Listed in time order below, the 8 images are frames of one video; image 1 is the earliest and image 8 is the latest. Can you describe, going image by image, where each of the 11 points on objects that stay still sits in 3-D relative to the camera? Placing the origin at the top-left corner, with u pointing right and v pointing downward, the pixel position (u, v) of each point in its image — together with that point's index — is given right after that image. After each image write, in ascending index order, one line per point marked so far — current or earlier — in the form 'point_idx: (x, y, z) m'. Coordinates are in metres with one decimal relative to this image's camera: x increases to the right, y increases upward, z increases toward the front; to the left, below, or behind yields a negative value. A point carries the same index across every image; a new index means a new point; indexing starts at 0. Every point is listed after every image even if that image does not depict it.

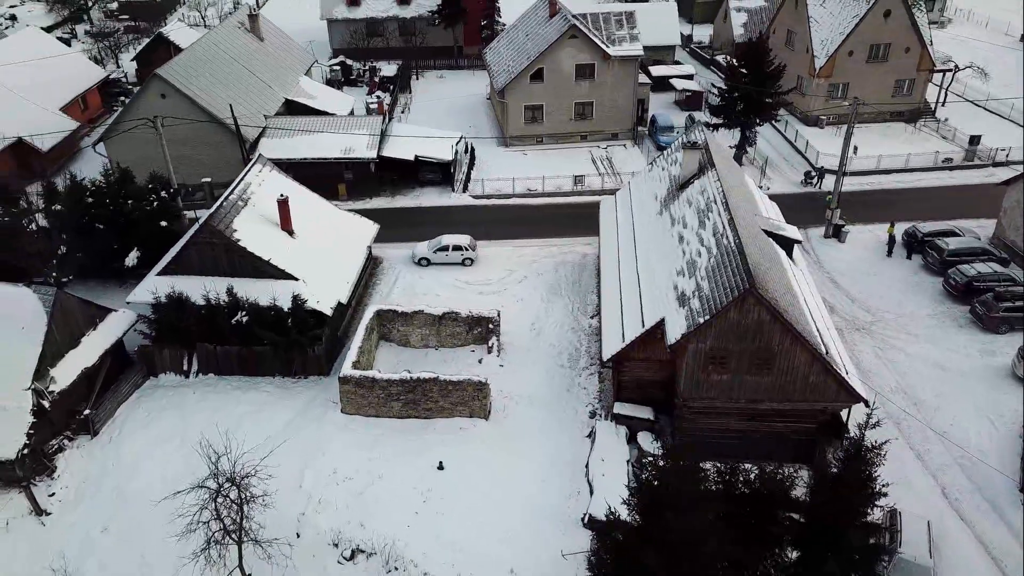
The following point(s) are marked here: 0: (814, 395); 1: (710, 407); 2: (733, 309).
0: (+7.2, -2.6, +19.4) m
1: (+4.9, -2.9, +19.9) m
2: (+5.0, -0.5, +18.3) m
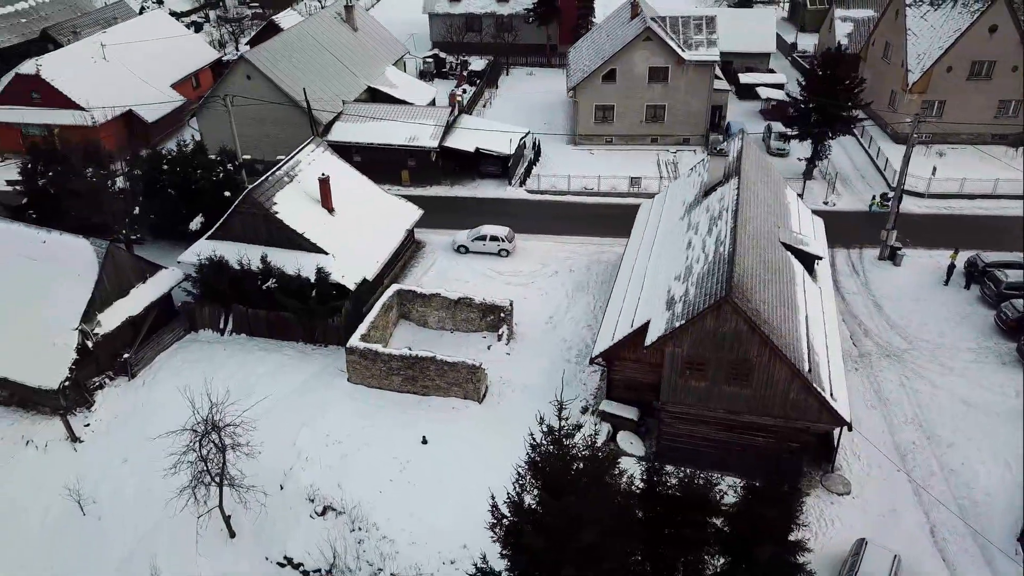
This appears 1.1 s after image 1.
0: (+6.6, -2.9, +18.9) m
1: (+4.3, -3.1, +19.8) m
2: (+4.5, -0.6, +18.2) m
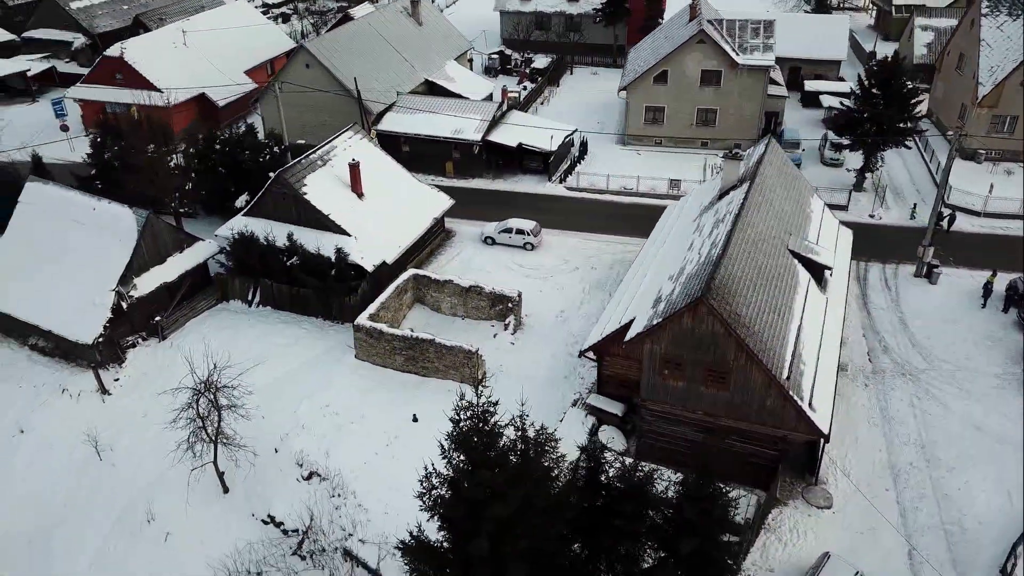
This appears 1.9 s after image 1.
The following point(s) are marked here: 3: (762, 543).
0: (+6.0, -3.0, +18.7) m
1: (+3.8, -3.1, +19.9) m
2: (+4.0, -0.6, +18.2) m
3: (+5.8, -5.9, +18.6) m
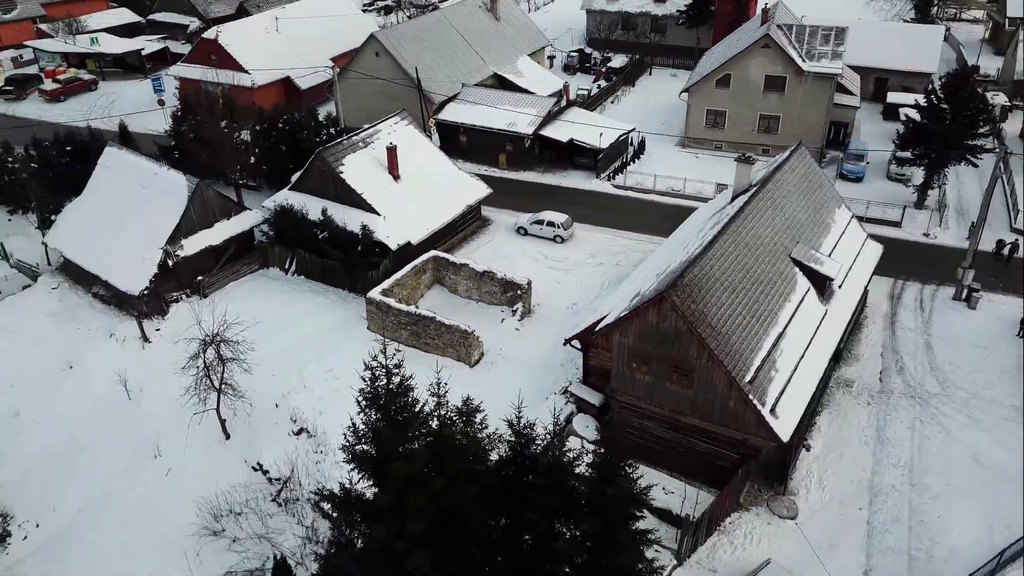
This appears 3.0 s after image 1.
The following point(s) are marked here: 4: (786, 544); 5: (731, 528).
0: (+5.1, -3.1, +18.7) m
1: (+3.1, -2.9, +20.1) m
2: (+3.2, -0.5, +18.5) m
3: (+4.6, -5.9, +18.6) m
4: (+6.4, -6.0, +18.7) m
5: (+5.2, -5.7, +19.0) m
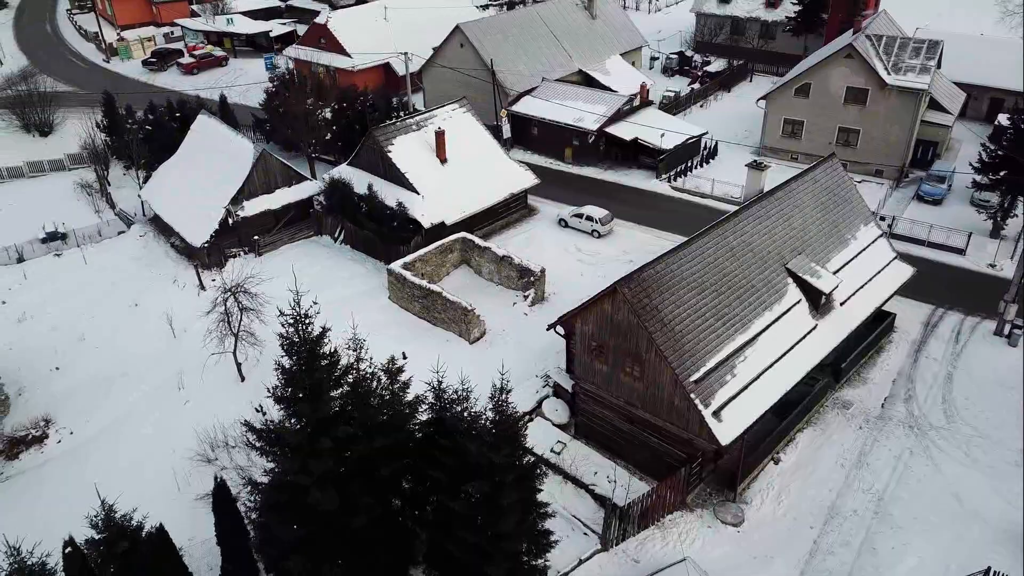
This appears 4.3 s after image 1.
0: (+3.8, -3.1, +18.8) m
1: (+2.2, -2.7, +20.6) m
2: (+2.2, -0.3, +18.9) m
3: (+3.1, -5.8, +18.8) m
4: (+4.8, -6.0, +18.6) m
5: (+3.7, -5.7, +19.2) m
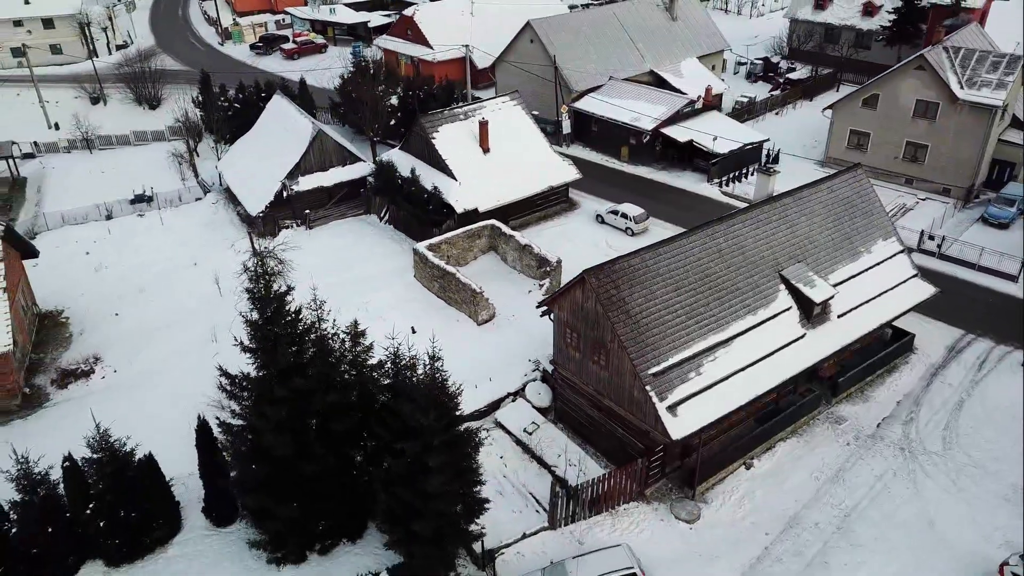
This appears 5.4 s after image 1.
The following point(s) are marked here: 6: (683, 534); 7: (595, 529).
0: (+2.9, -2.9, +19.2) m
1: (+1.6, -2.4, +21.1) m
2: (+1.6, 0.0, +19.5) m
3: (+2.0, -5.6, +19.3) m
4: (+3.6, -6.0, +18.8) m
5: (+2.6, -5.5, +19.5) m
6: (+4.1, -5.9, +19.1) m
7: (+2.0, -5.7, +19.1) m
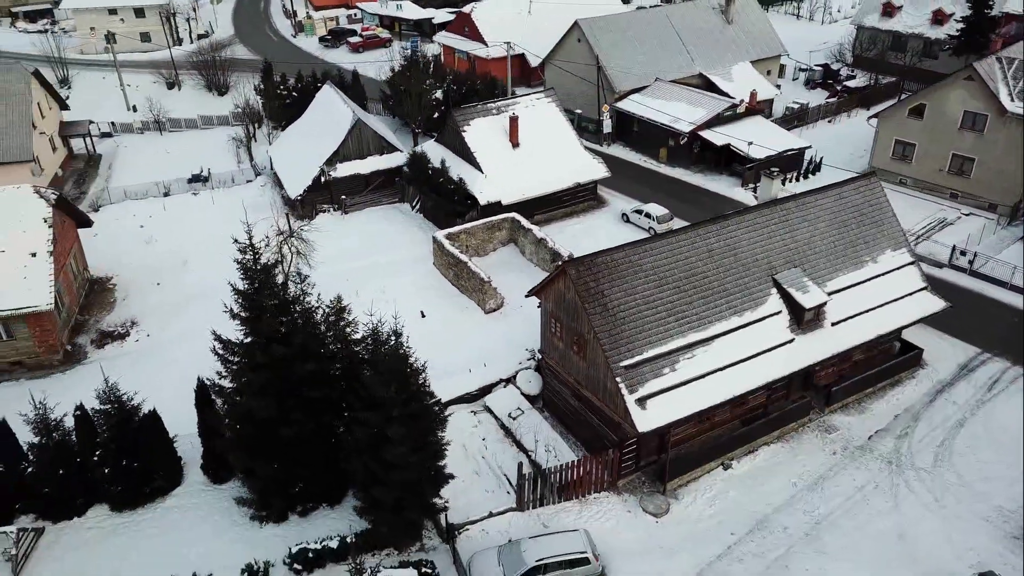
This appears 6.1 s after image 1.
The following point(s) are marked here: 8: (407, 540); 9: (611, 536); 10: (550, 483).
0: (+2.3, -2.7, +19.5) m
1: (+1.2, -2.2, +21.6) m
2: (+1.2, +0.2, +20.0) m
3: (+1.2, -5.4, +19.7) m
4: (+2.8, -5.8, +19.1) m
5: (+1.9, -5.3, +19.9) m
6: (+3.3, -5.7, +19.4) m
7: (+1.2, -5.5, +19.6) m
8: (-2.4, -5.7, +18.3) m
9: (+2.4, -5.9, +19.0) m
10: (+0.9, -4.7, +19.4) m
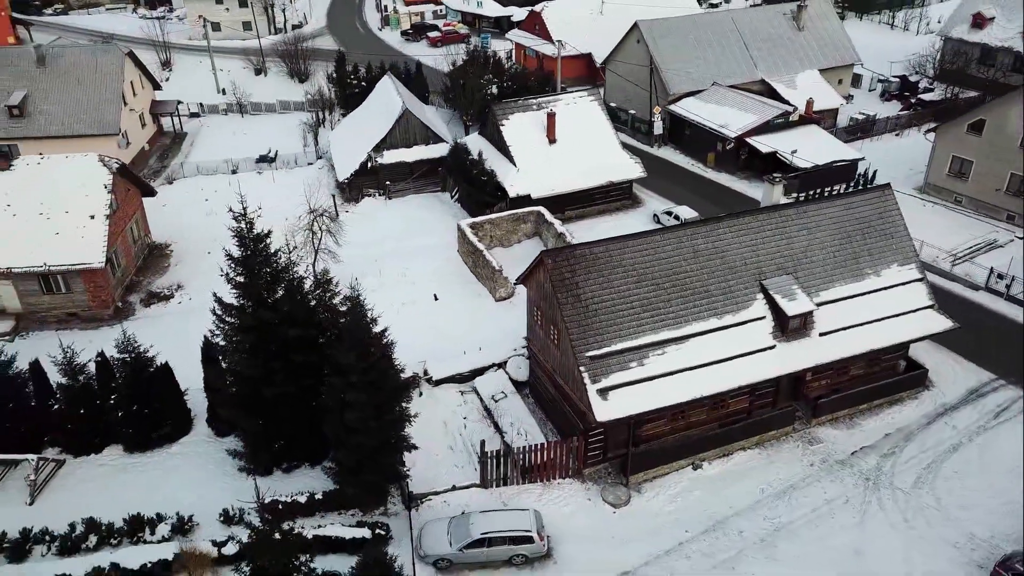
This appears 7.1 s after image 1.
0: (+1.6, -2.5, +20.0) m
1: (+0.8, -1.9, +22.2) m
2: (+0.7, +0.5, +20.6) m
3: (+0.3, -5.1, +20.4) m
4: (+1.8, -5.6, +19.6) m
5: (+1.0, -5.1, +20.5) m
6: (+2.3, -5.6, +19.7) m
7: (+0.3, -5.2, +20.2) m
8: (-3.5, -5.2, +19.3) m
9: (+1.4, -5.7, +19.5) m
10: (0.0, -4.4, +20.0) m
